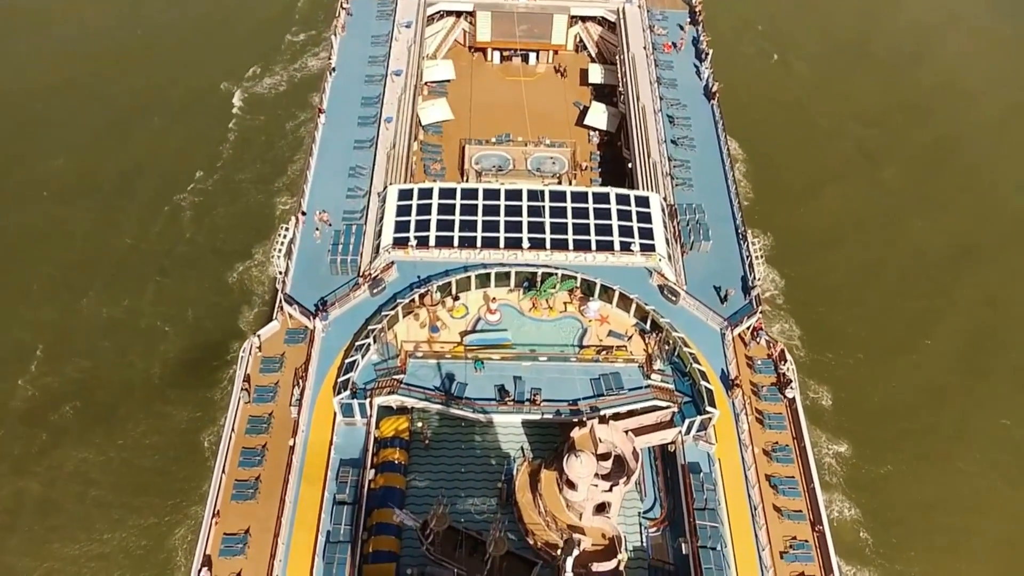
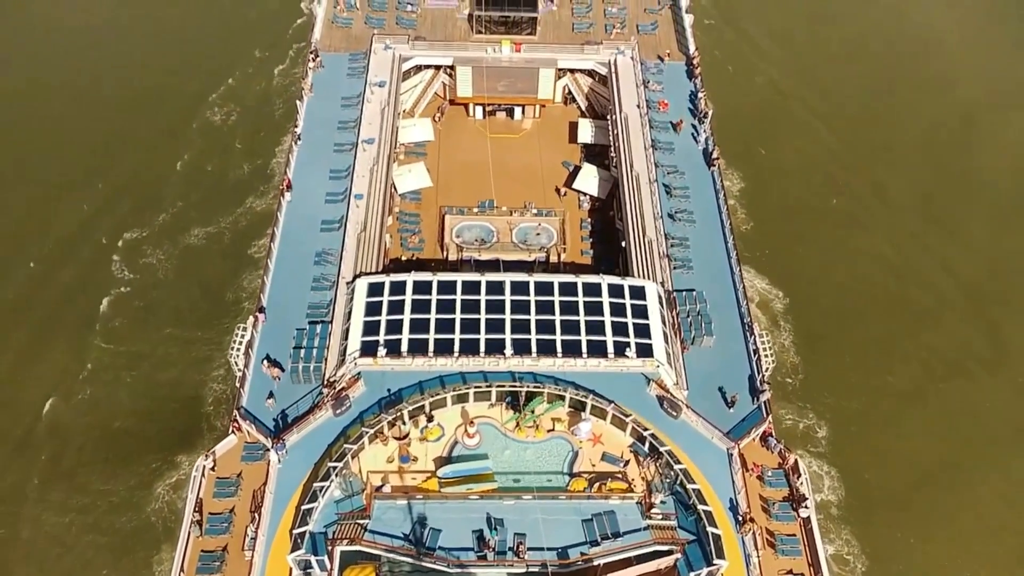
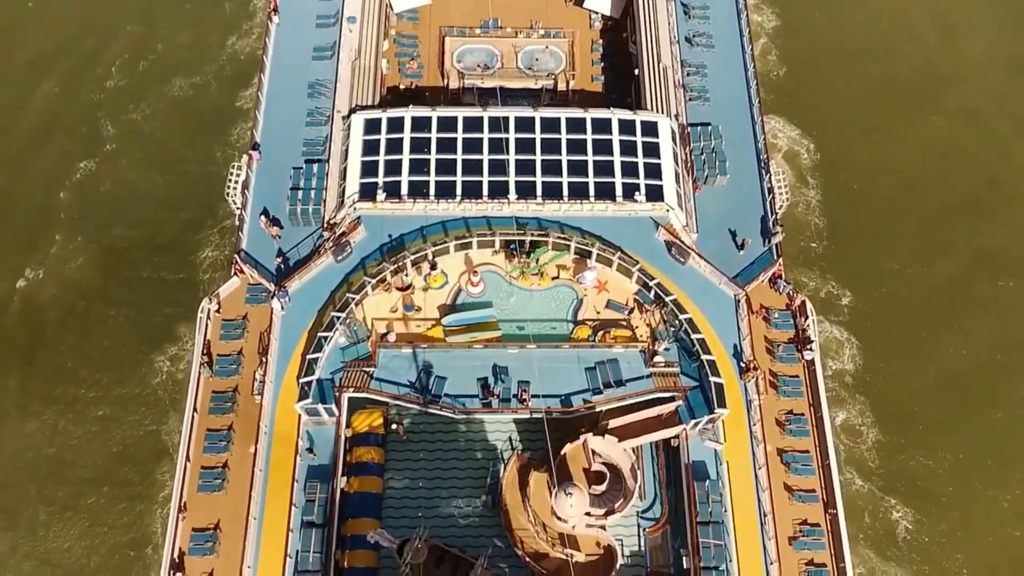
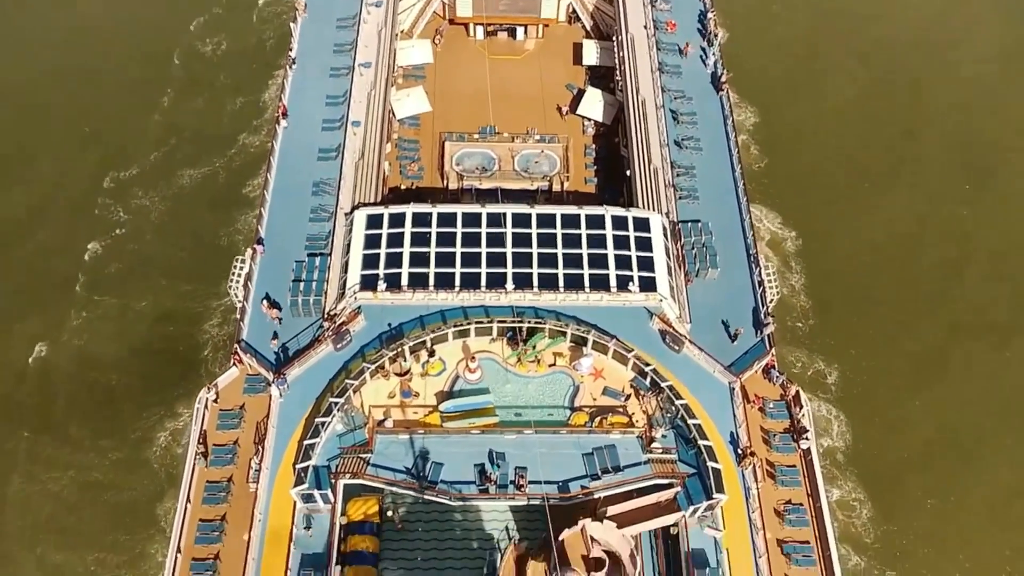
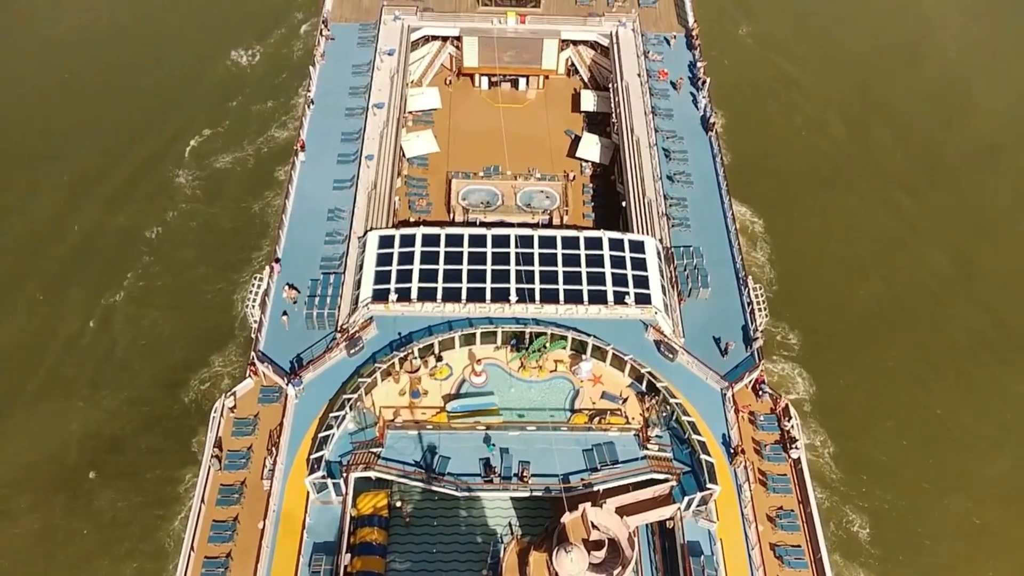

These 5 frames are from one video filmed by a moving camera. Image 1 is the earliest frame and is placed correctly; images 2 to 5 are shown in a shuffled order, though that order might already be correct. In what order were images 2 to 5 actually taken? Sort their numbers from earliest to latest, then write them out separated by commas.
5, 2, 4, 3
